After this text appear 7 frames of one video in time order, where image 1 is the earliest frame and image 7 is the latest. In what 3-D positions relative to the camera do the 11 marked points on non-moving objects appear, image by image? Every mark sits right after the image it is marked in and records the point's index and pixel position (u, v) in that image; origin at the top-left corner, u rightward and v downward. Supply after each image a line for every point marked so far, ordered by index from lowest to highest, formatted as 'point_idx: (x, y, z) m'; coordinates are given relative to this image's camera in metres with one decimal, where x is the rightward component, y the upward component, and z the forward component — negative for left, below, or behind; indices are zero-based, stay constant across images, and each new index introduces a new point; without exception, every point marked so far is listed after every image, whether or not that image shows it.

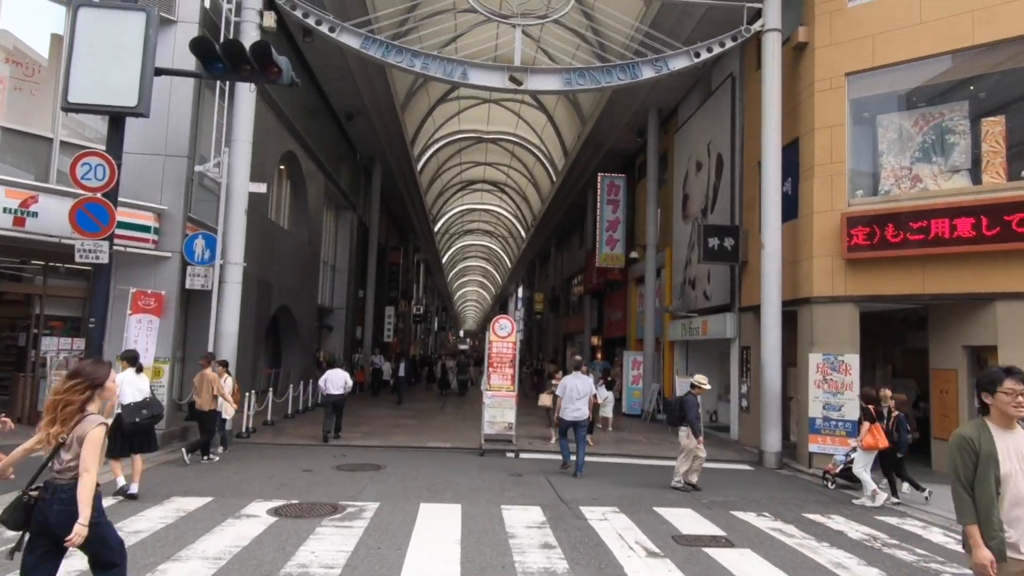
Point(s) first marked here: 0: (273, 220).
0: (-5.5, +1.6, +14.7) m
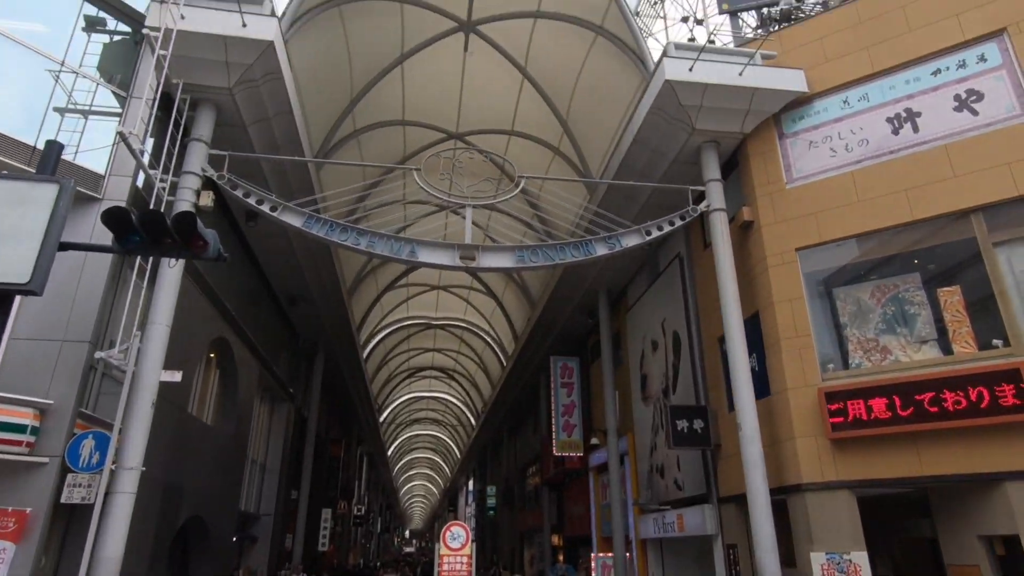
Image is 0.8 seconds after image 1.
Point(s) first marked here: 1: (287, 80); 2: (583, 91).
0: (-6.5, -2.6, +13.1) m
1: (-3.7, +3.4, +10.4) m
2: (+1.6, +4.4, +14.2) m
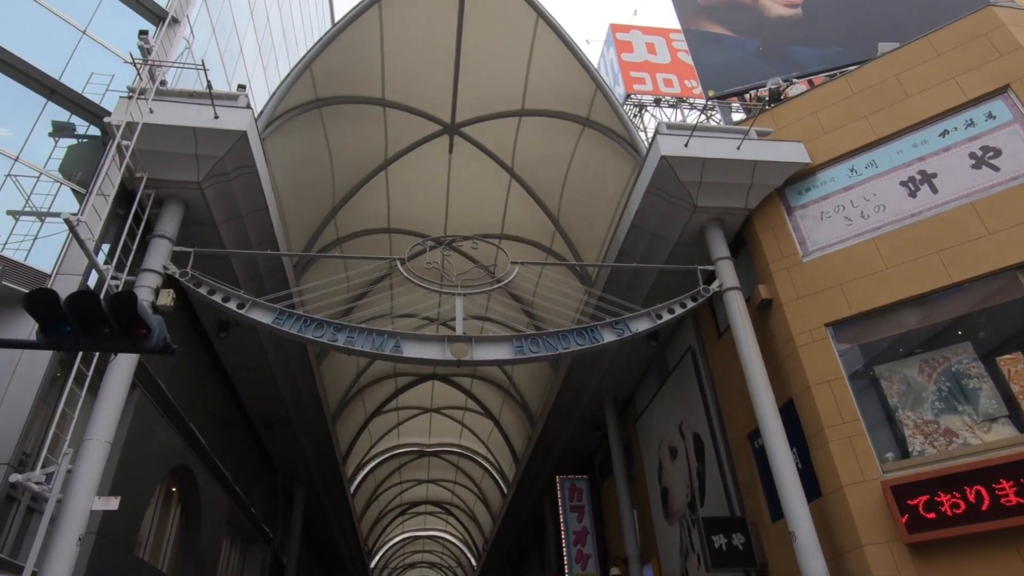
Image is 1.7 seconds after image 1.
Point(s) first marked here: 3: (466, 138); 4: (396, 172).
0: (-6.4, -4.8, +11.2) m
1: (-3.8, +1.7, +9.8) m
2: (+1.3, +2.2, +13.8) m
3: (-1.0, +3.3, +14.0) m
4: (-2.6, +2.6, +14.5) m
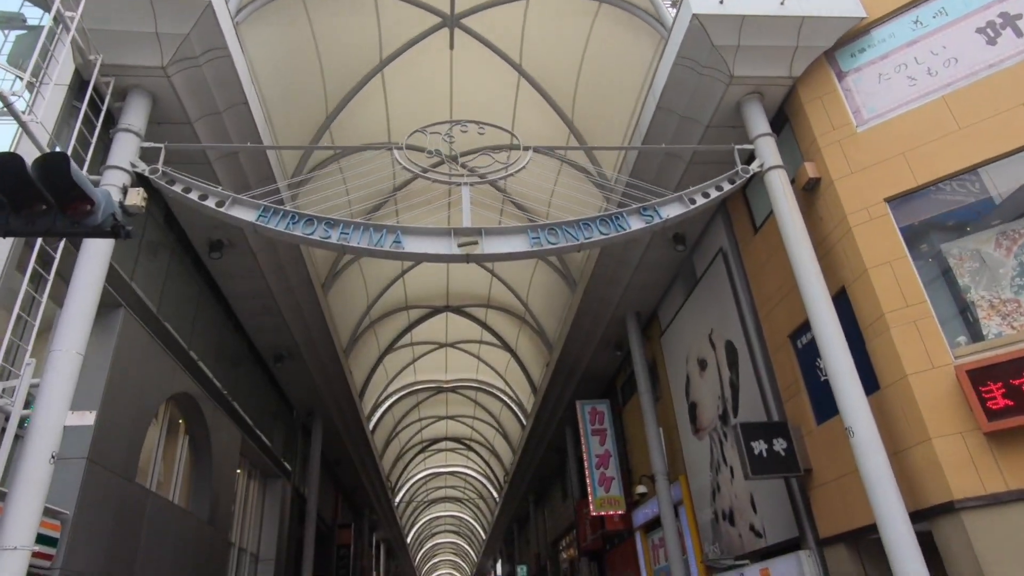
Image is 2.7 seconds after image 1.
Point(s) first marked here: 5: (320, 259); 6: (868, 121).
0: (-6.0, -3.4, +10.7) m
1: (-3.7, +3.1, +8.6) m
2: (+1.5, +4.1, +12.5) m
3: (-0.9, +5.1, +12.7) m
4: (-2.4, +4.4, +13.2) m
5: (-4.7, +0.7, +15.7) m
6: (+4.7, +2.2, +8.4) m
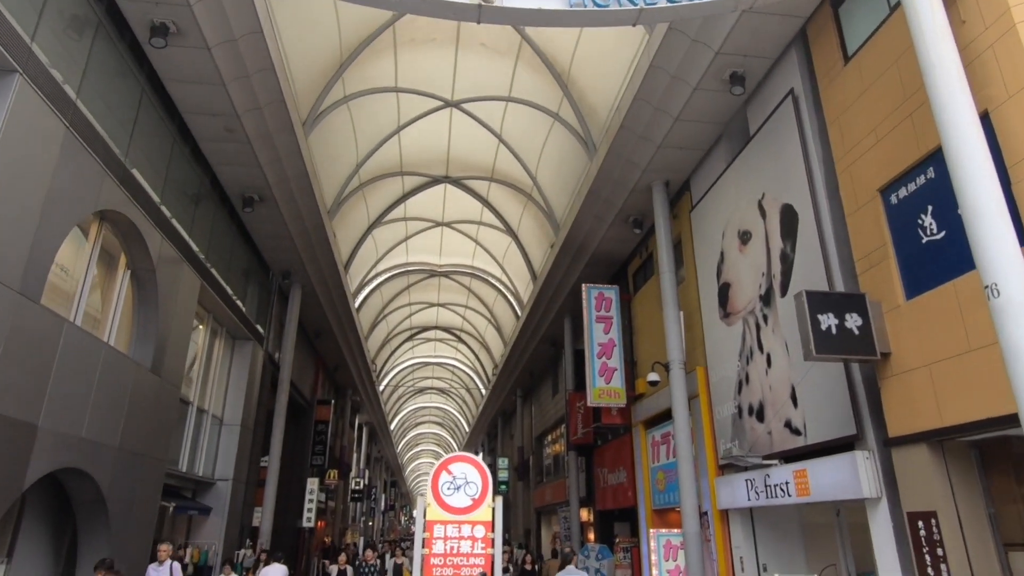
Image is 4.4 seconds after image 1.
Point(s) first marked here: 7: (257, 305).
0: (-6.0, -0.5, +8.9) m
1: (-3.2, +5.4, +5.9) m
2: (+2.1, +6.6, +9.6) m
3: (-0.2, +7.8, +9.7) m
4: (-1.8, +7.3, +10.3) m
5: (-4.4, +4.2, +13.2) m
6: (+5.1, +3.8, +5.9) m
7: (-7.0, -0.5, +17.4) m
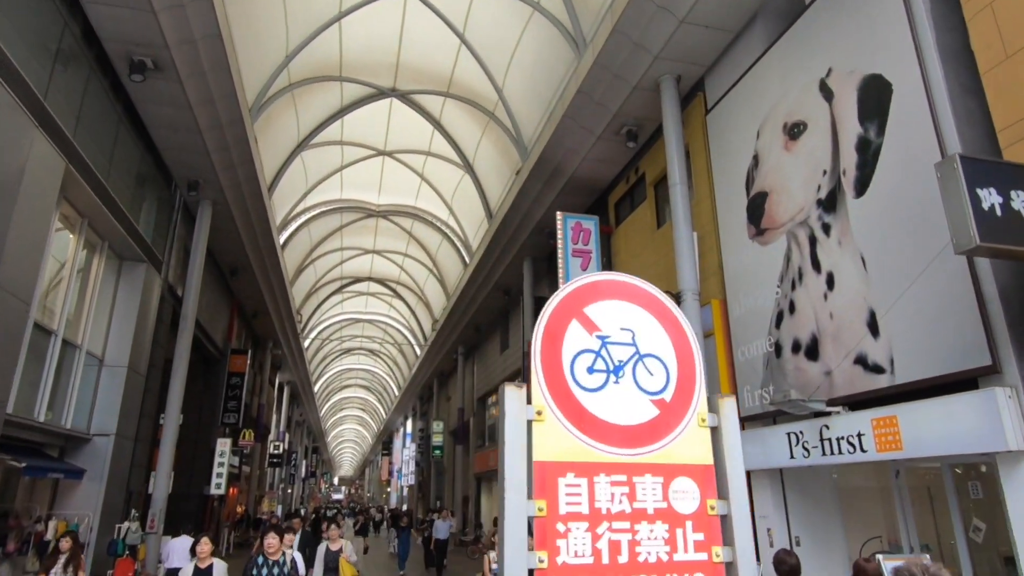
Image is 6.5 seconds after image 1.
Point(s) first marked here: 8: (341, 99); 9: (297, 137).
0: (-6.0, +1.0, +5.5) m
1: (-2.6, +6.6, +2.7) m
2: (+2.3, +7.8, +6.9) m
3: (0.0, +9.1, +6.7) m
4: (-1.7, +8.7, +7.1) m
5: (-4.7, +5.8, +9.9) m
6: (+5.6, +4.8, +3.7) m
7: (-7.8, +1.5, +13.9) m
8: (-4.9, +5.4, +18.2) m
9: (-6.2, +4.5, +18.4) m
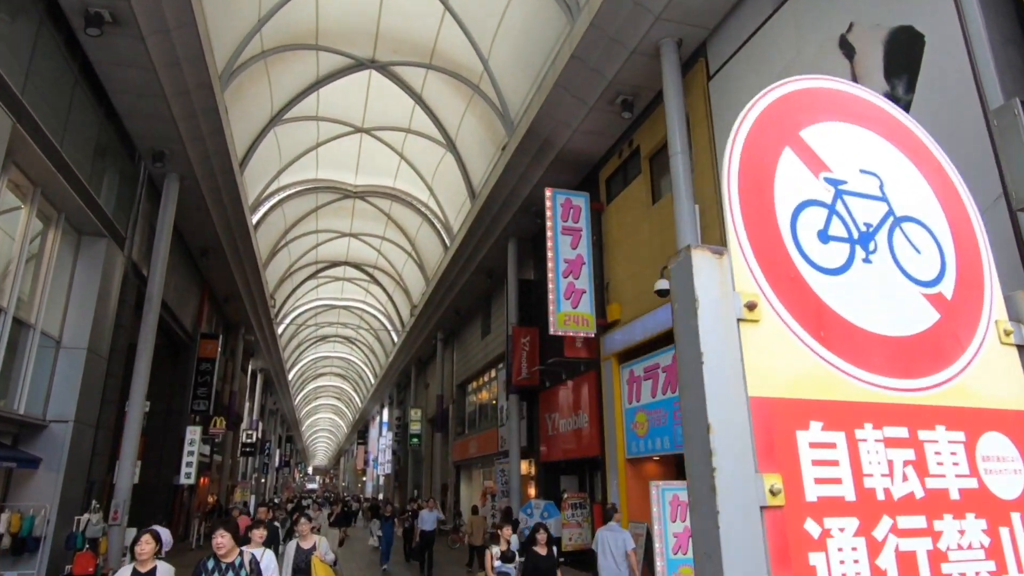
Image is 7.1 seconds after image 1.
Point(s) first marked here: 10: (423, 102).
0: (-5.9, +1.3, +4.7) m
1: (-2.4, +6.9, +1.9) m
2: (+2.3, +8.1, +6.3) m
3: (+0.1, +9.4, +5.9) m
4: (-1.6, +9.0, +6.3) m
5: (-4.7, +6.2, +9.0) m
6: (+5.7, +5.0, +3.2) m
7: (-8.1, +1.9, +13.0) m
8: (-5.3, +5.9, +17.3) m
9: (-6.7, +5.0, +17.5) m
10: (-2.6, +5.4, +18.7) m
